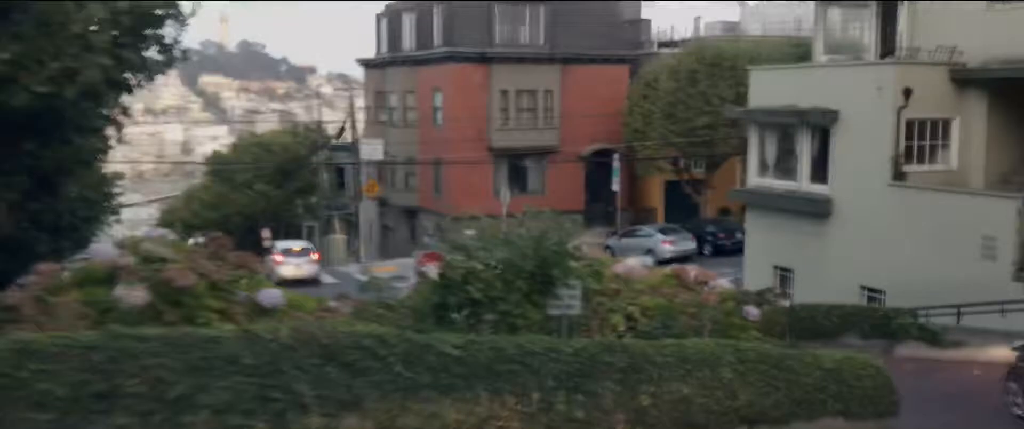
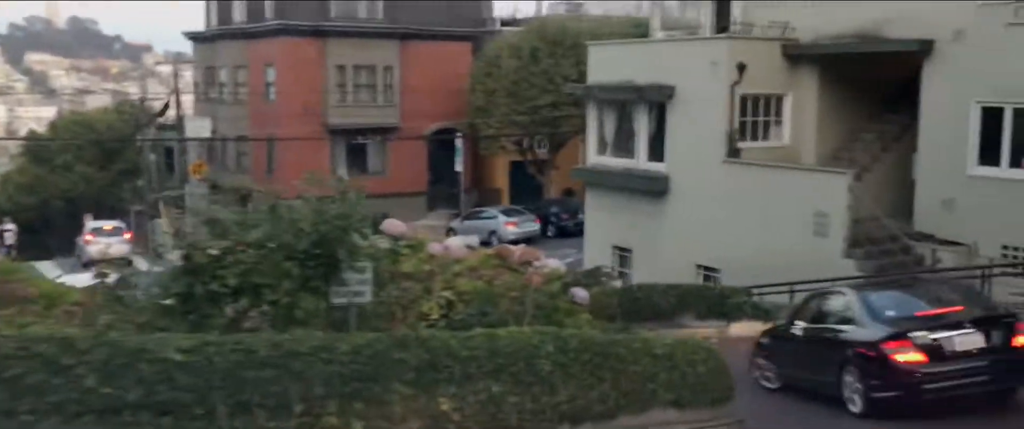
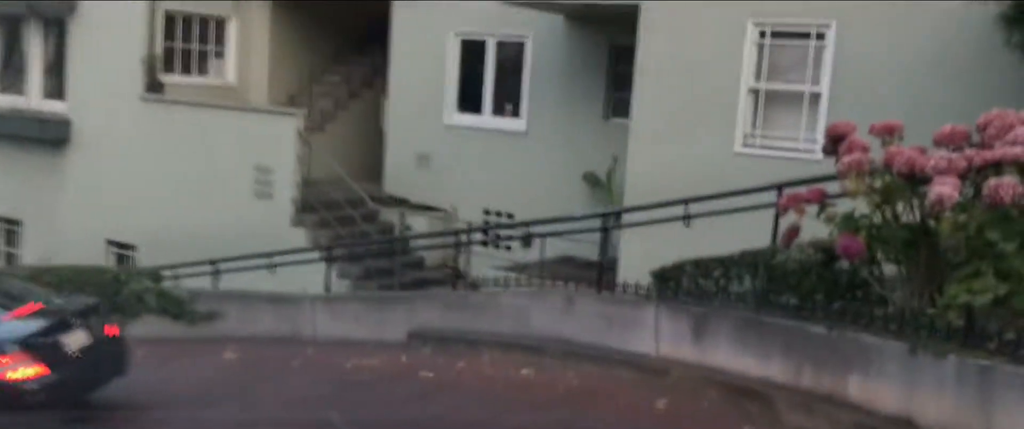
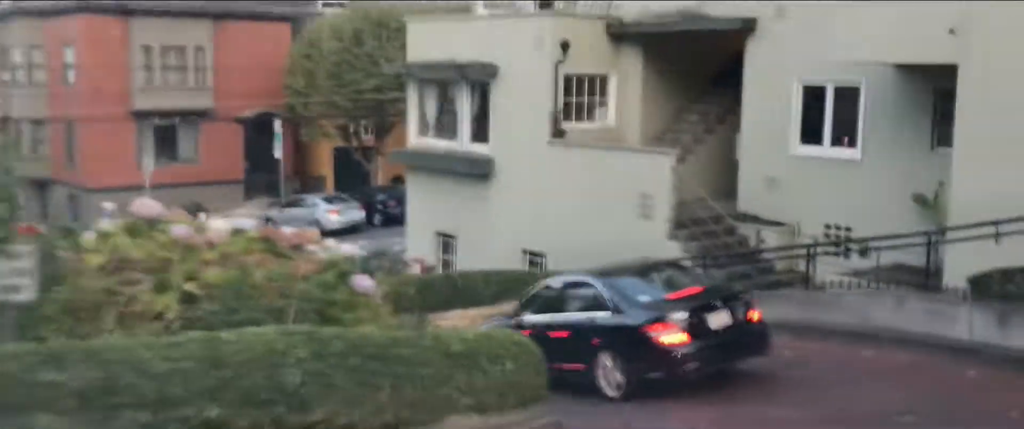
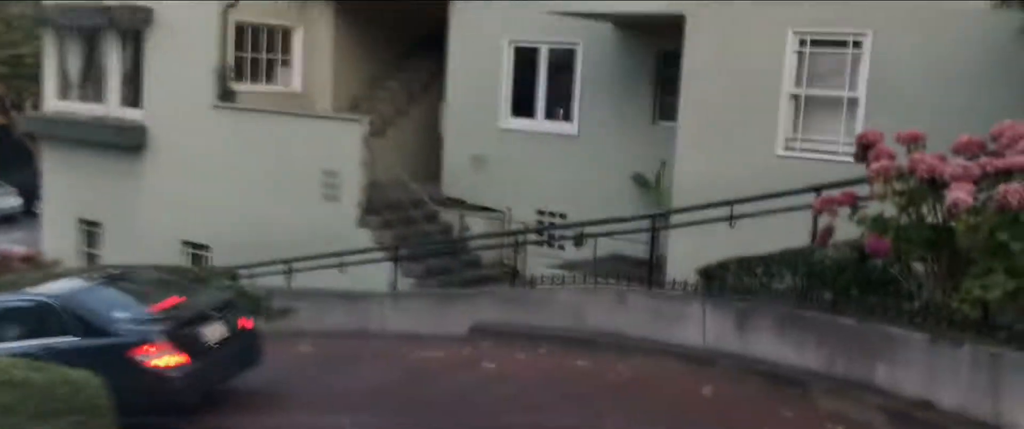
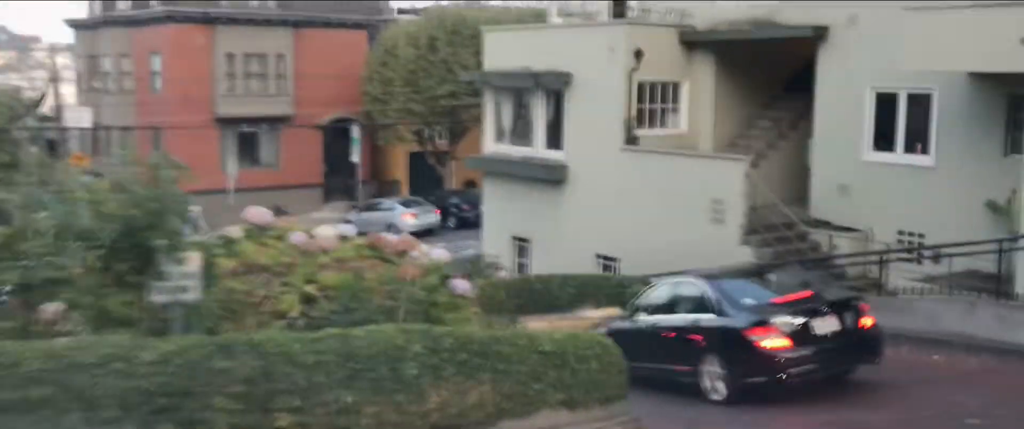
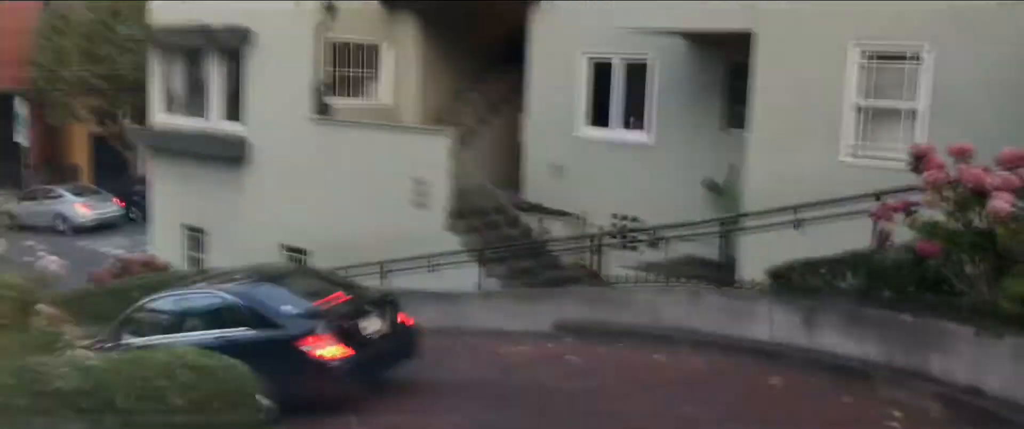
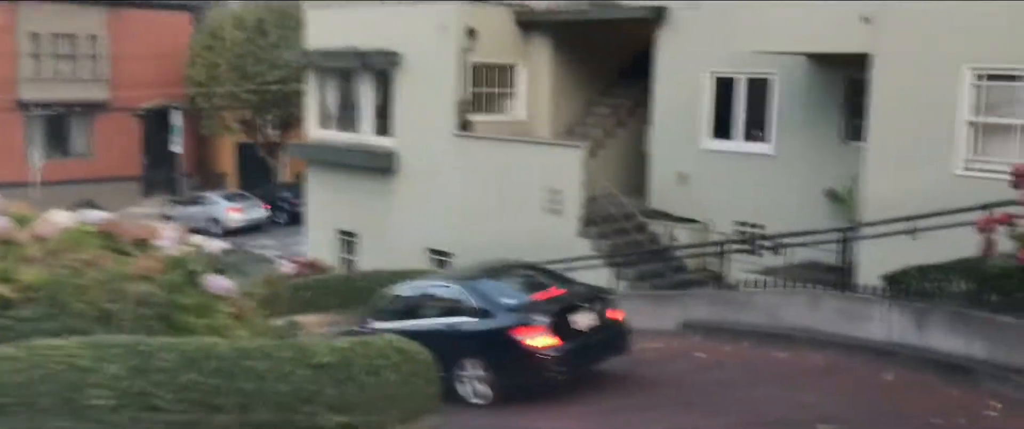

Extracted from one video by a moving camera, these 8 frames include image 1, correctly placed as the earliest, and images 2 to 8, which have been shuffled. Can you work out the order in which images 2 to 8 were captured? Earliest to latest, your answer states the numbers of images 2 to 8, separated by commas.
2, 6, 4, 8, 7, 5, 3
